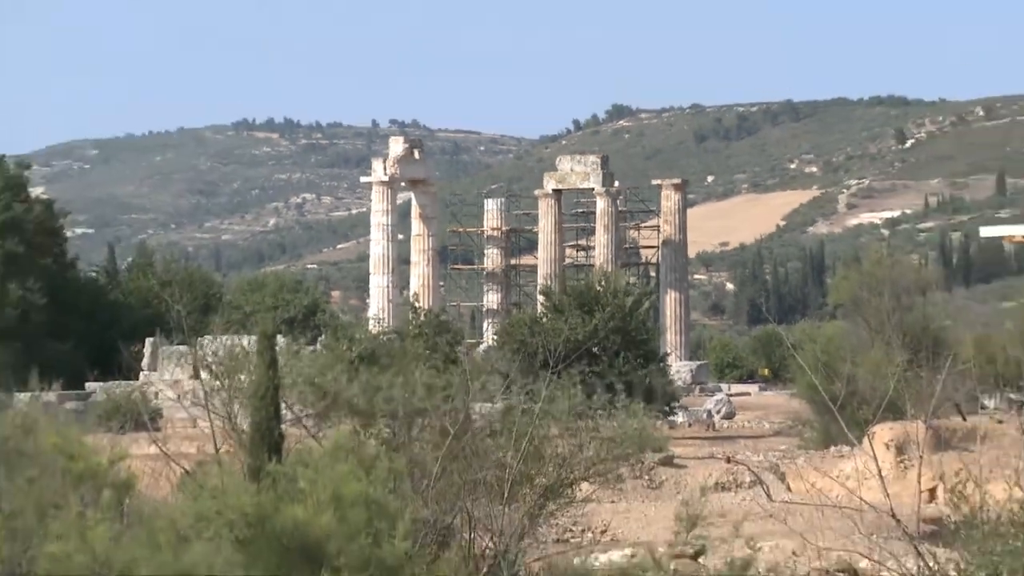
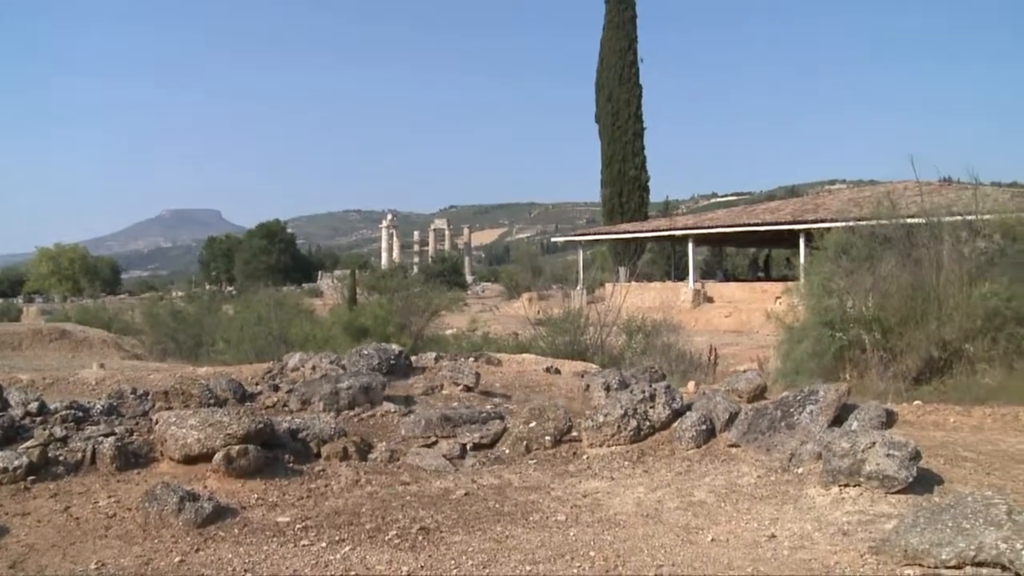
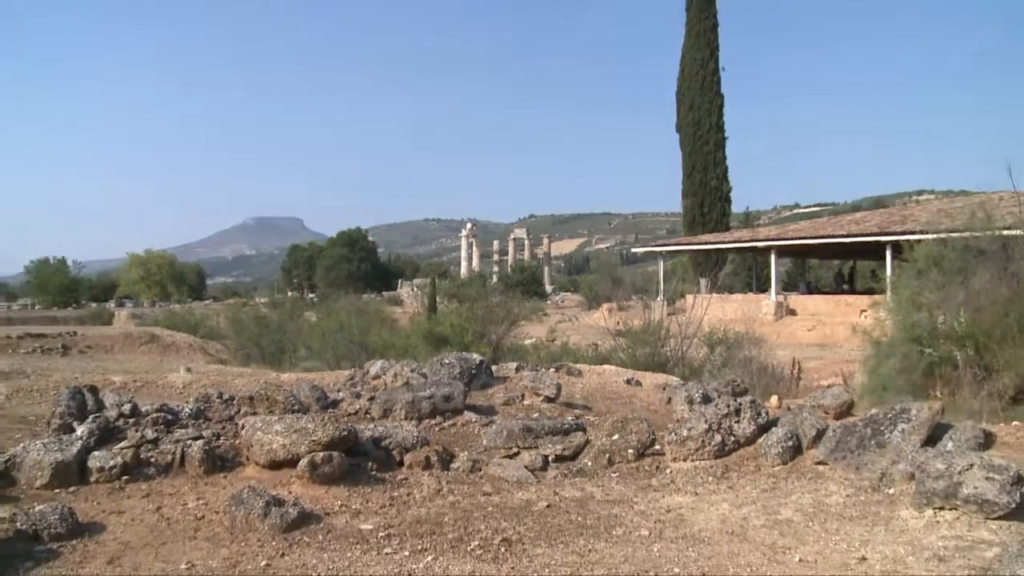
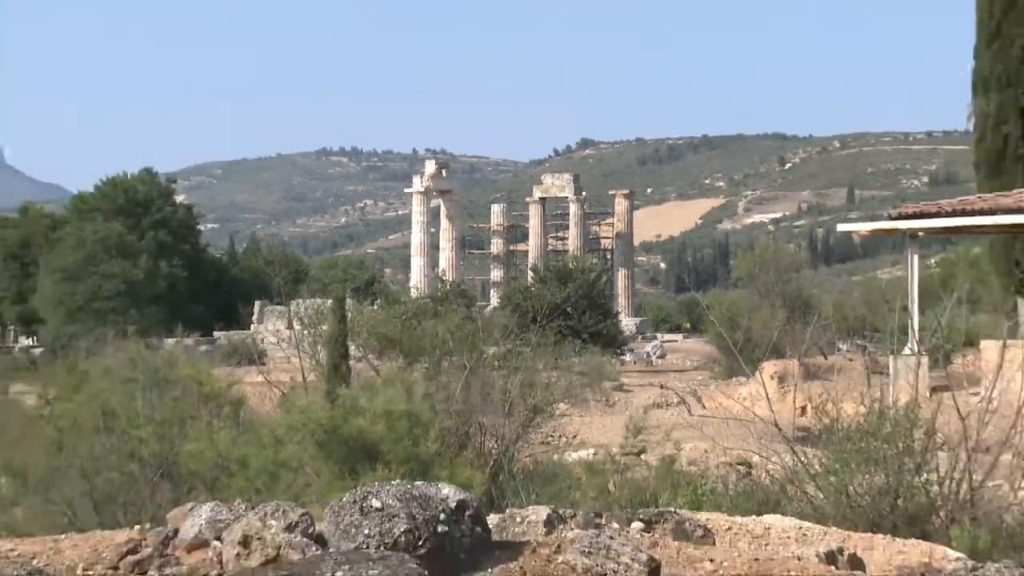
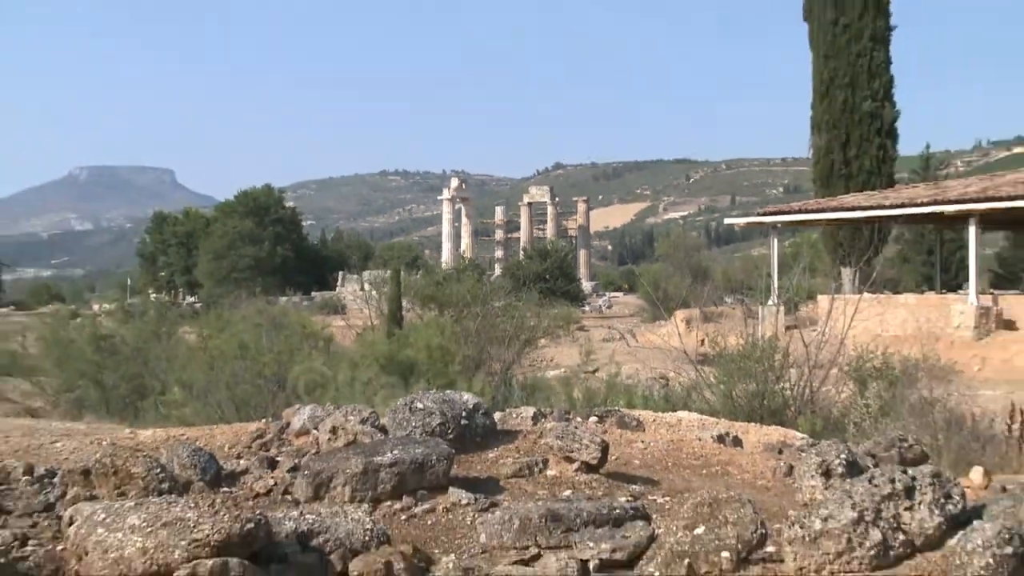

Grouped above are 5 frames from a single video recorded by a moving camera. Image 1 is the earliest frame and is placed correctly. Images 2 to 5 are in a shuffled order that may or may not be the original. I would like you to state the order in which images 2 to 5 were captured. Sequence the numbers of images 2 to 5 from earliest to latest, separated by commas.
4, 5, 3, 2
